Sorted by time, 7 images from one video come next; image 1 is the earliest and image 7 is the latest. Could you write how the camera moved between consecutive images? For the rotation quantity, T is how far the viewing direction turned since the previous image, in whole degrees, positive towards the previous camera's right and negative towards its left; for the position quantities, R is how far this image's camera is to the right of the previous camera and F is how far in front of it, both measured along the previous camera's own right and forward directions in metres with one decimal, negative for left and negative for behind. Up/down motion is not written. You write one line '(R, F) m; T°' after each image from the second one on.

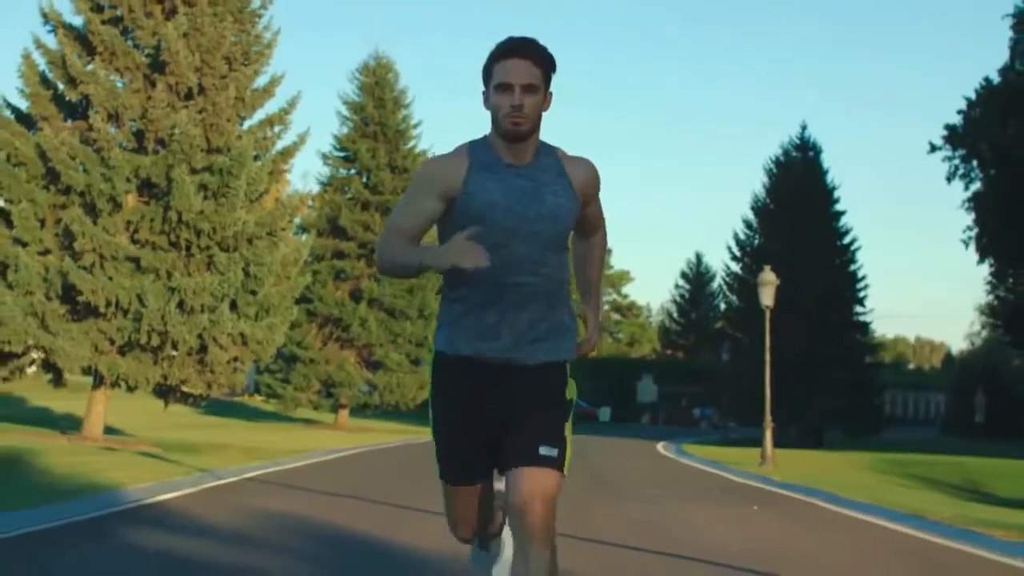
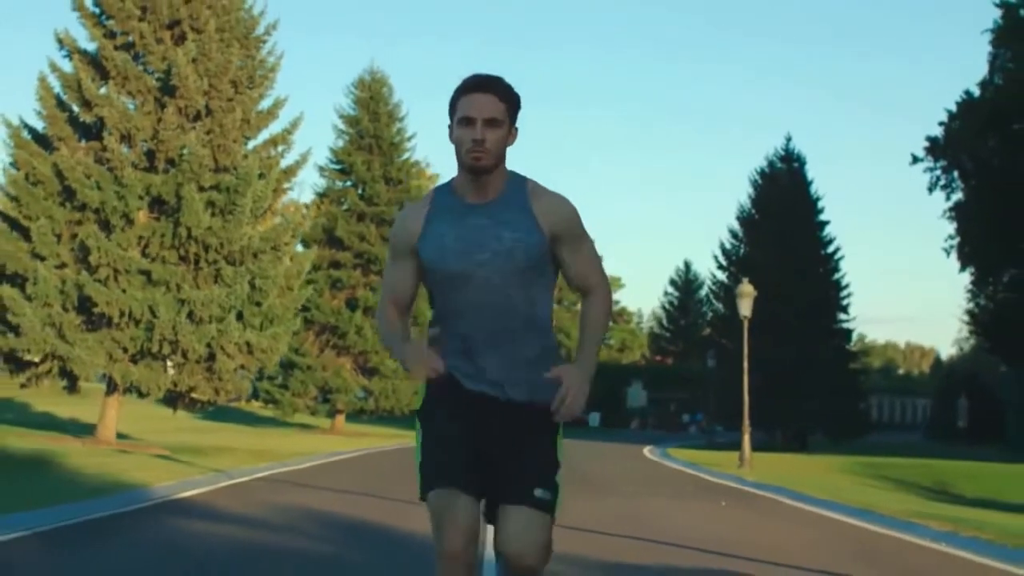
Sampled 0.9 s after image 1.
(0.0, -1.6) m; 0°
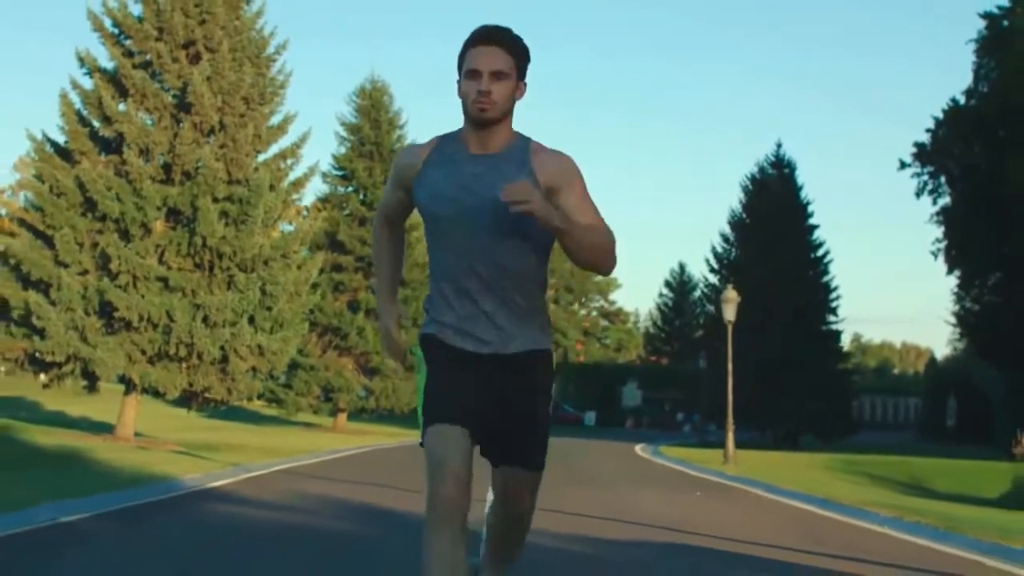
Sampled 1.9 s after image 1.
(0.0, -1.8) m; 0°
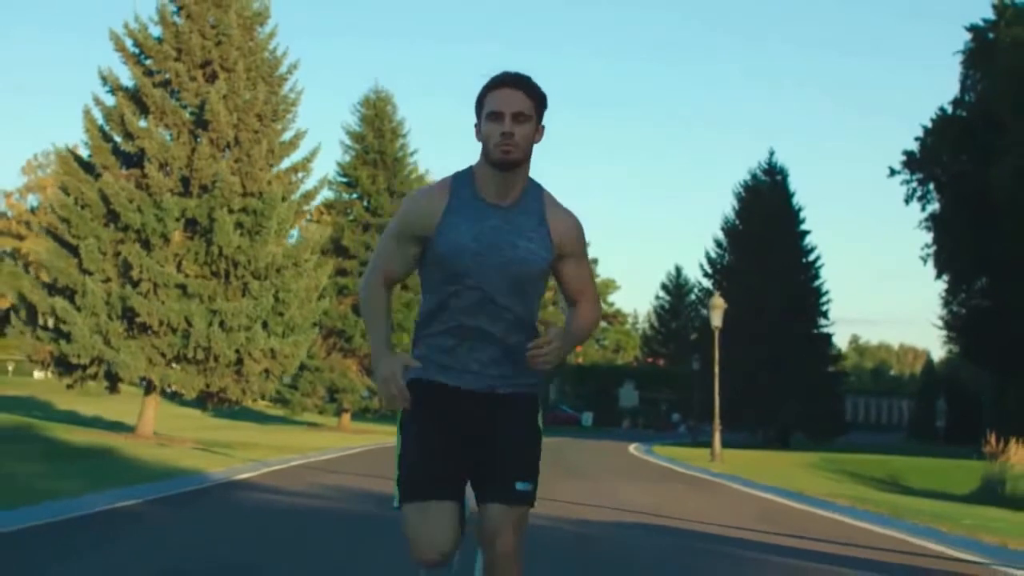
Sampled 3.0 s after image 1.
(0.0, -1.9) m; 0°
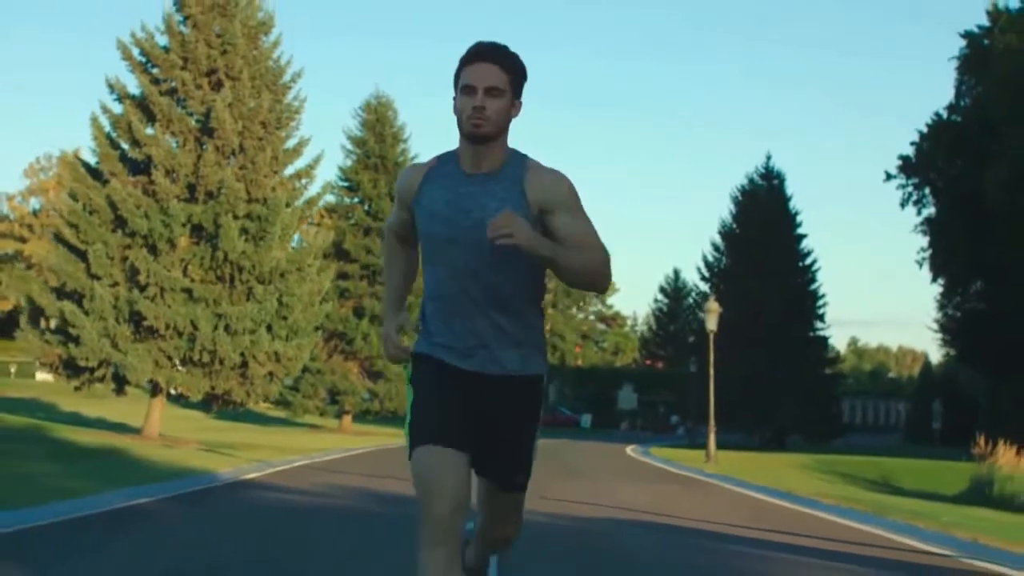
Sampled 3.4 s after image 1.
(0.0, -0.7) m; 0°
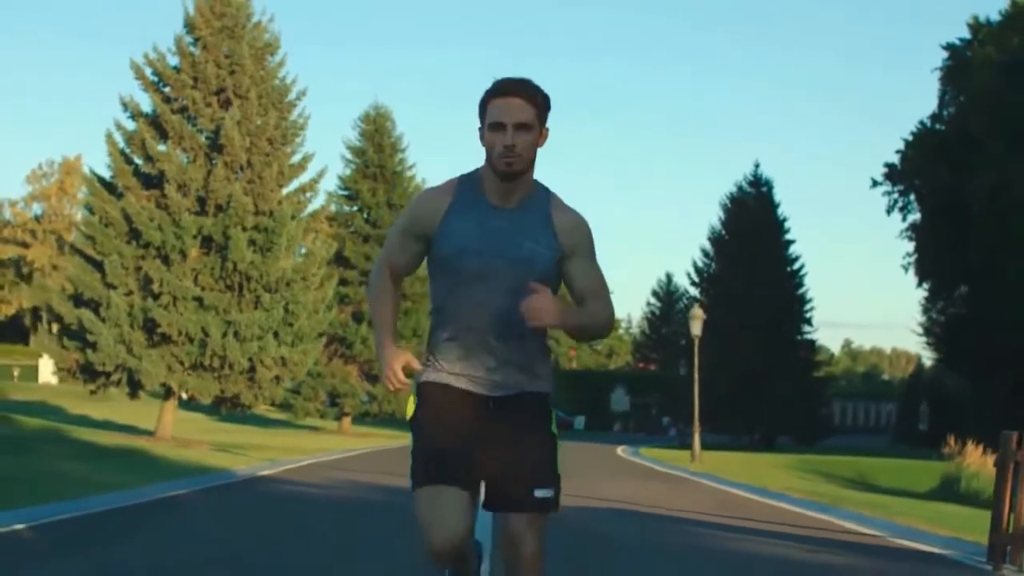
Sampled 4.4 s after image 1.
(0.0, -1.9) m; 0°
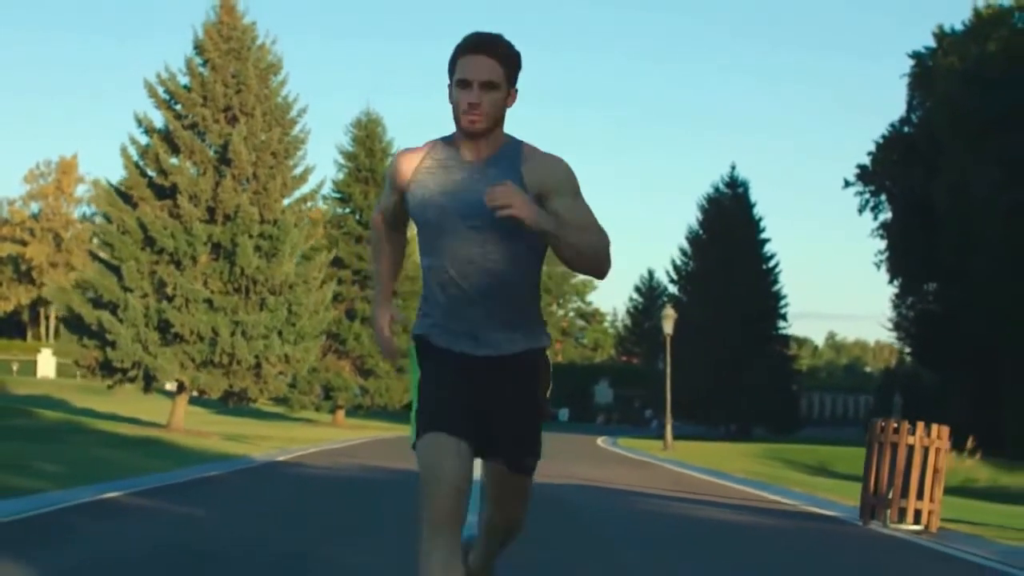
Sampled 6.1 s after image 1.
(0.0, -3.1) m; +1°
